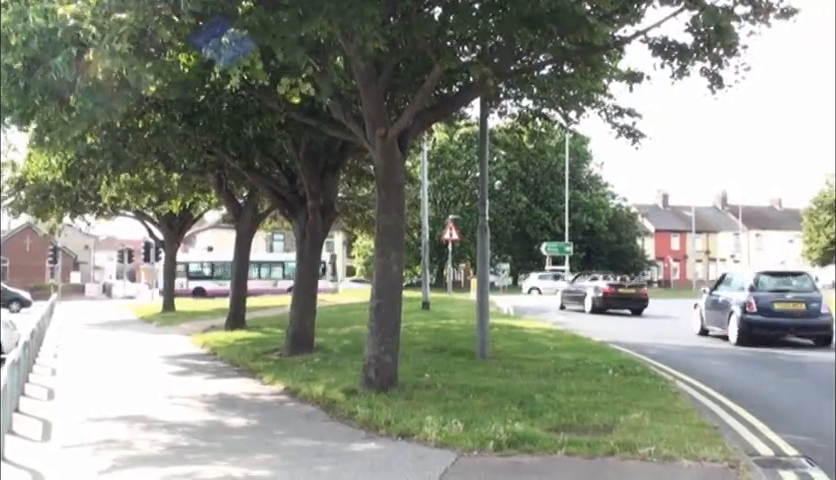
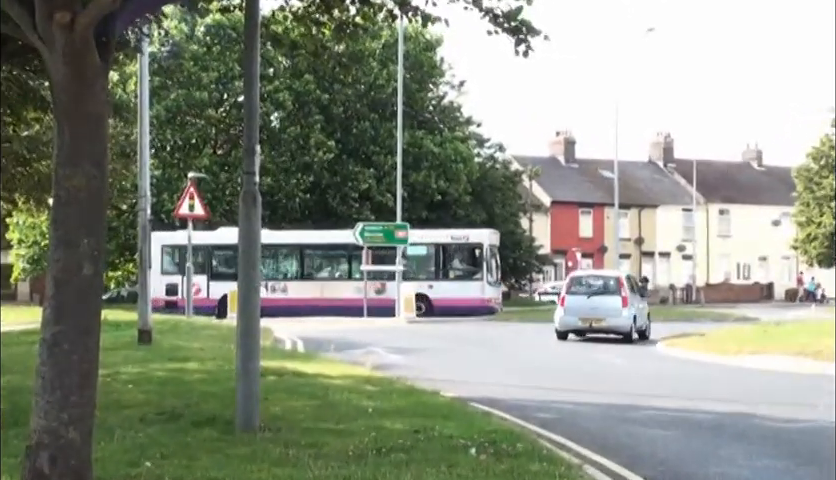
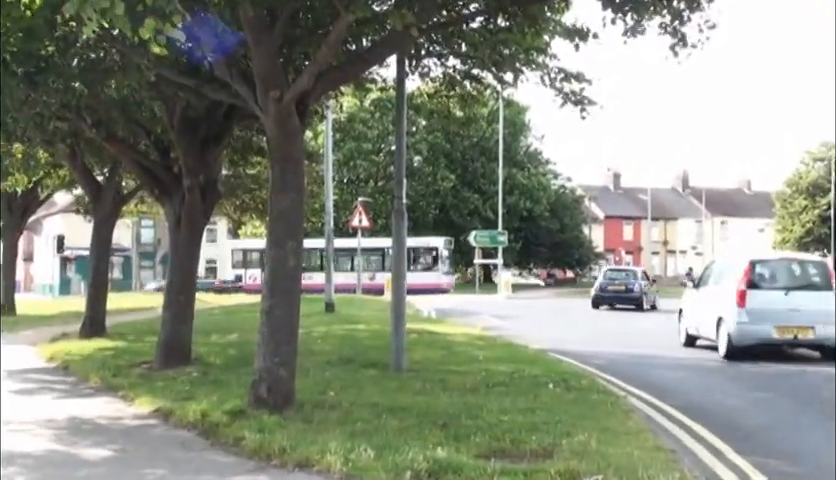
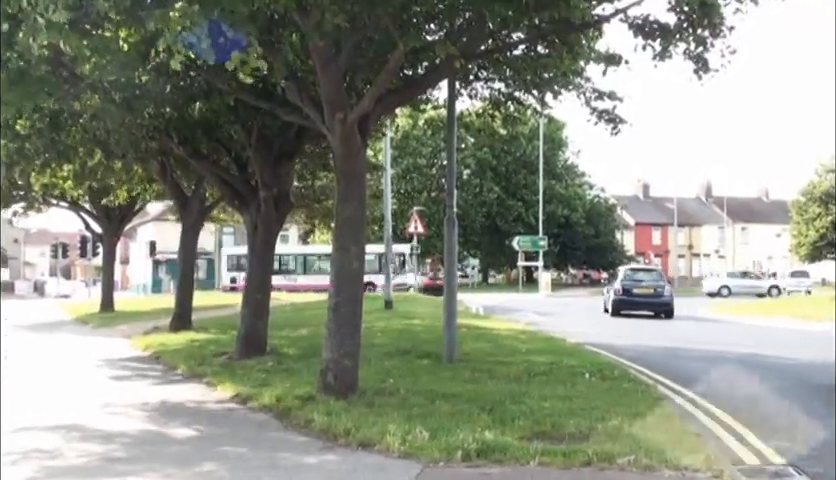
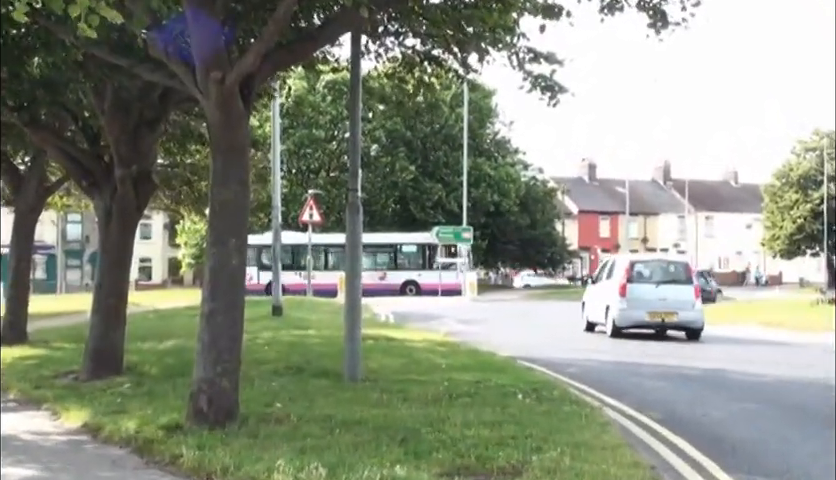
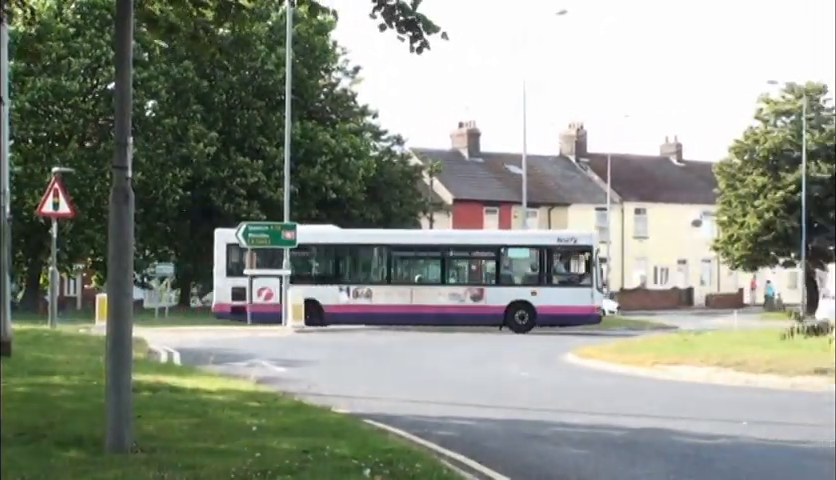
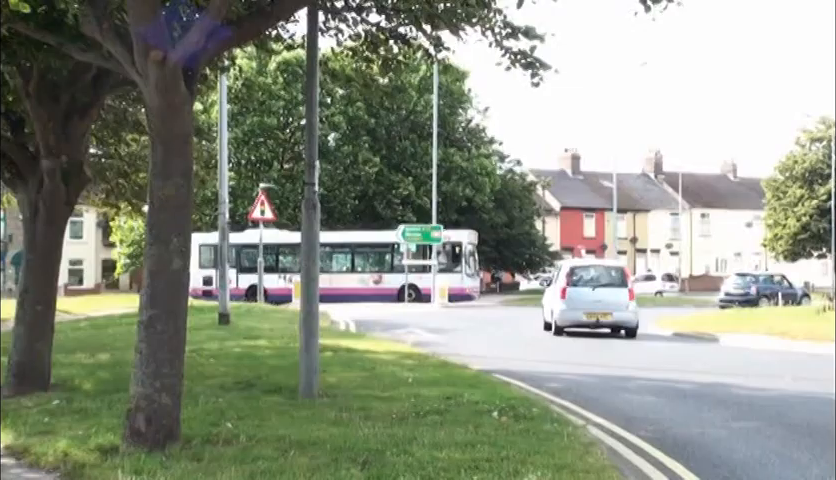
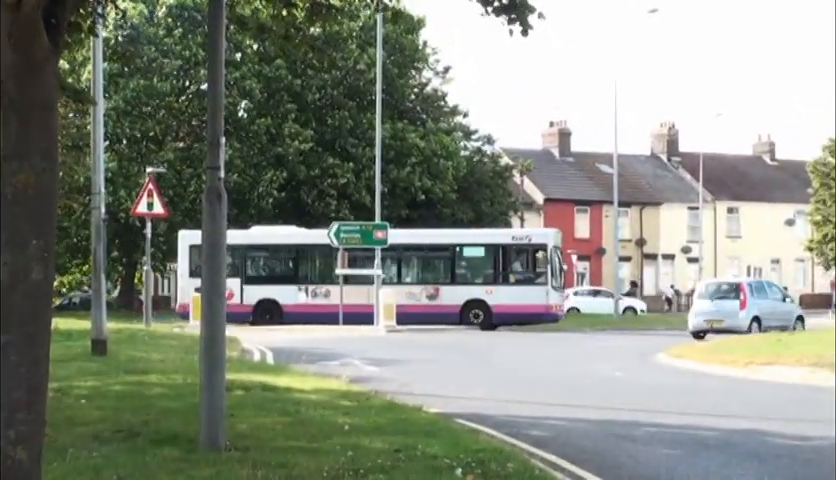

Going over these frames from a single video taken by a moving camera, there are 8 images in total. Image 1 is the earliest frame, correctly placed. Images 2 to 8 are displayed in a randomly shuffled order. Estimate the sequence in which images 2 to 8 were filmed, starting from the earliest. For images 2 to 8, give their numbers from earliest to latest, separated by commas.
4, 3, 5, 7, 2, 8, 6
